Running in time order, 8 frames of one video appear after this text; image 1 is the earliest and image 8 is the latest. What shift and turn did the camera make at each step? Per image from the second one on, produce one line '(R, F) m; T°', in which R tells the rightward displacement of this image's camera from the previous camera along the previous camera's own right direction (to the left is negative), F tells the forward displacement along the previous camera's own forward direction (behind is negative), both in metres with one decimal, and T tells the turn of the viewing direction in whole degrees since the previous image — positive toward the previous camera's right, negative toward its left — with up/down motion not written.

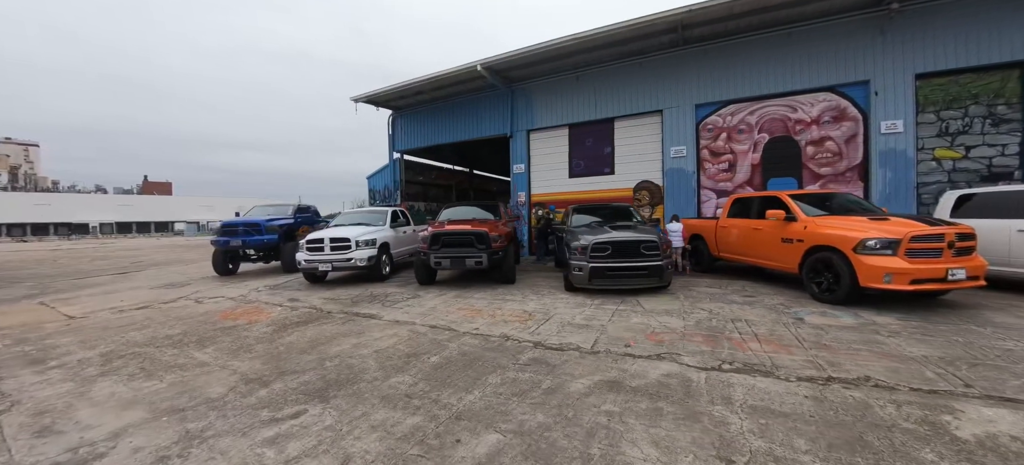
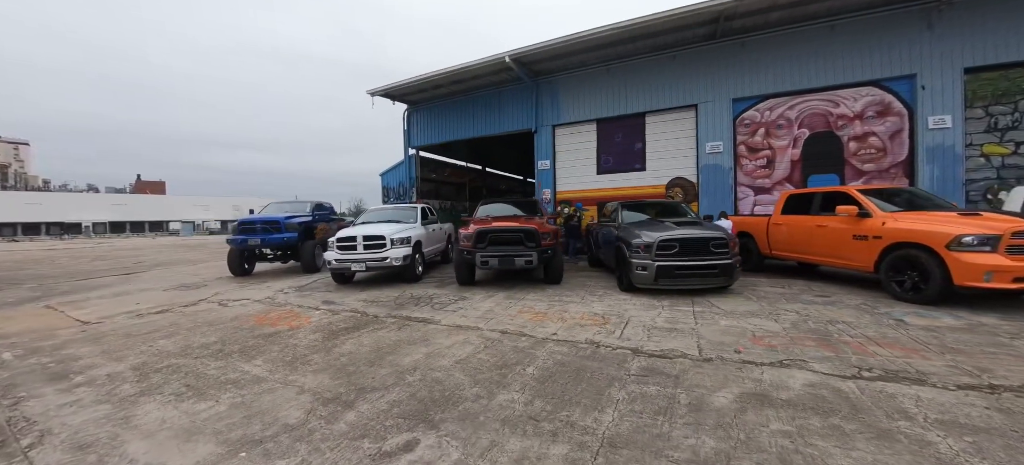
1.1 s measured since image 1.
(-1.2, +0.6) m; +2°
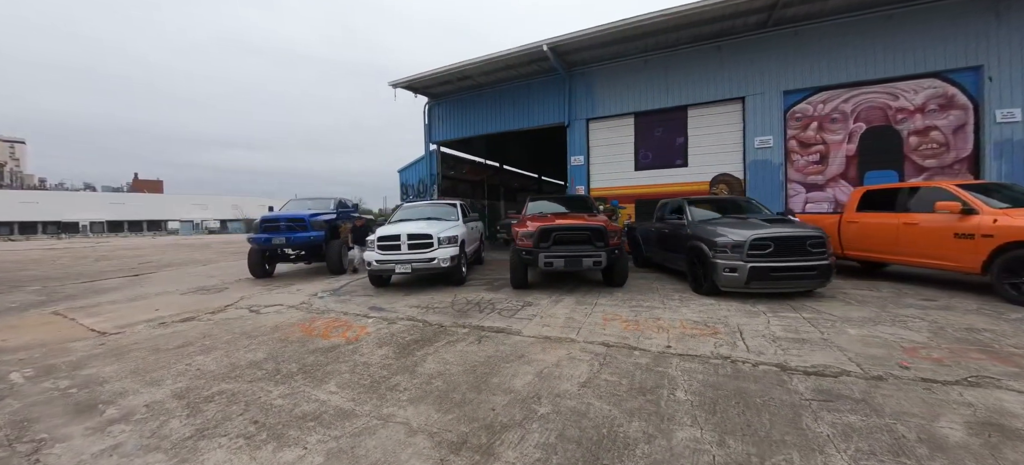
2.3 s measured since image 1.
(-1.2, +0.7) m; +1°
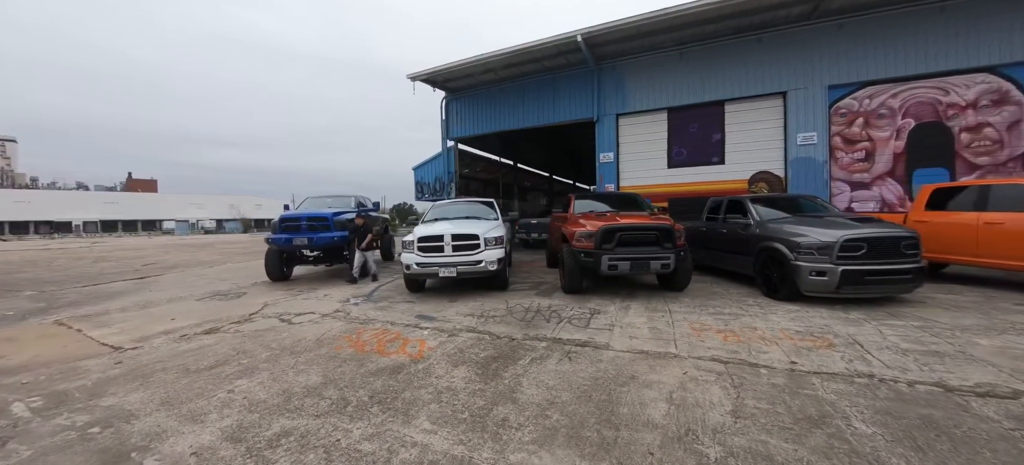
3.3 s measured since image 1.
(-1.0, +0.6) m; +1°
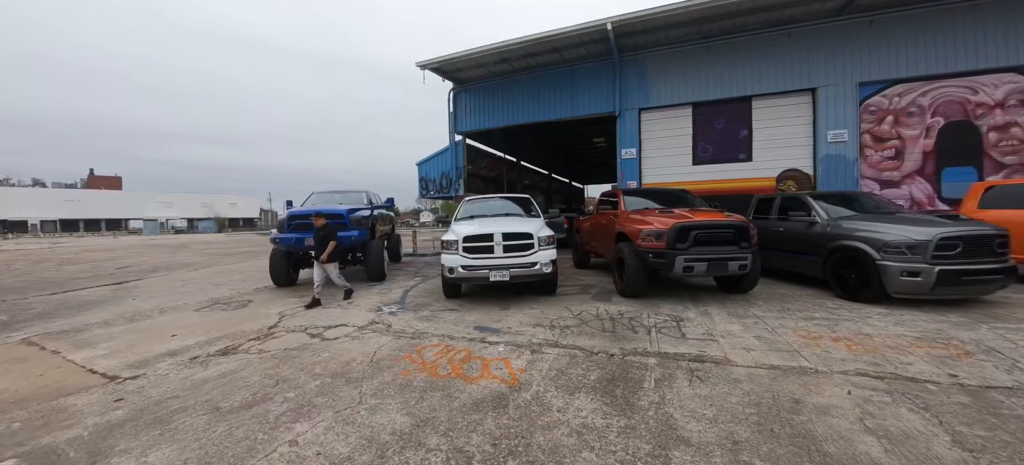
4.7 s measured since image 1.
(-1.1, +0.7) m; +3°
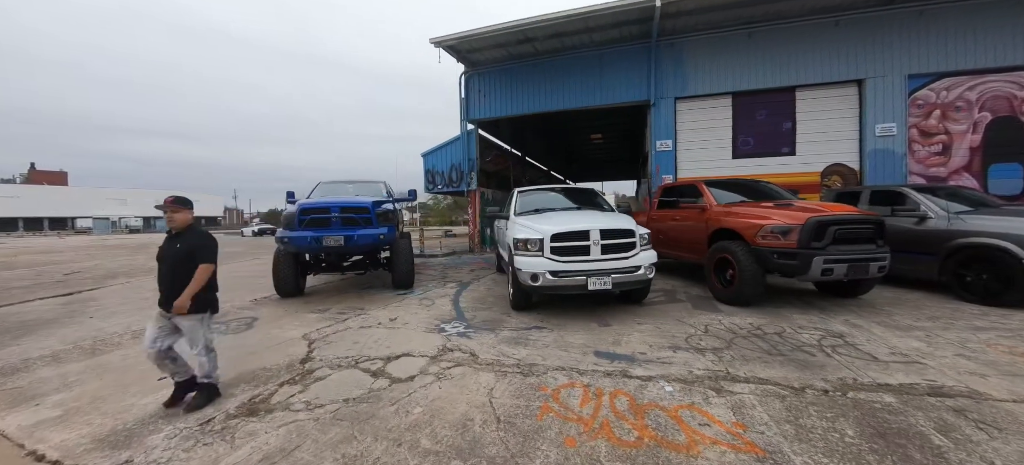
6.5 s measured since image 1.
(-1.4, +1.1) m; +4°
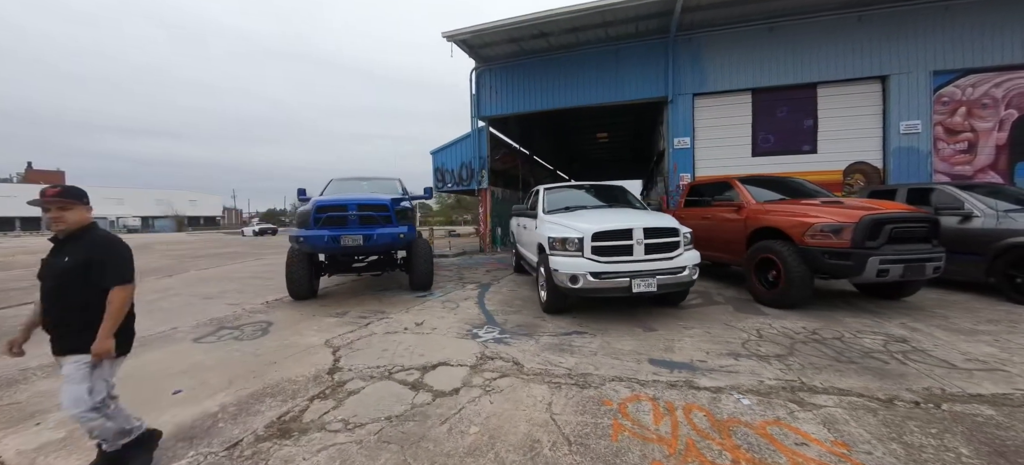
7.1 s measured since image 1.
(-0.4, +0.3) m; 0°
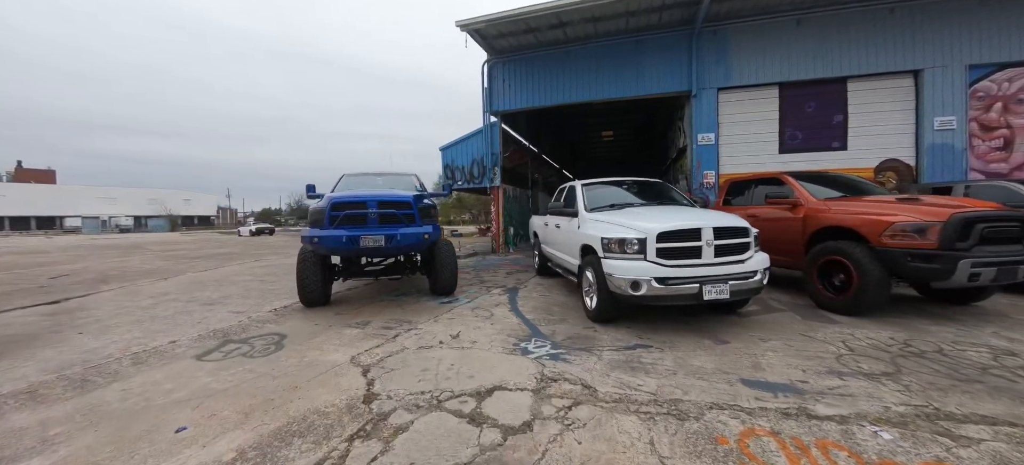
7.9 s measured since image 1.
(-0.5, +0.5) m; +1°
